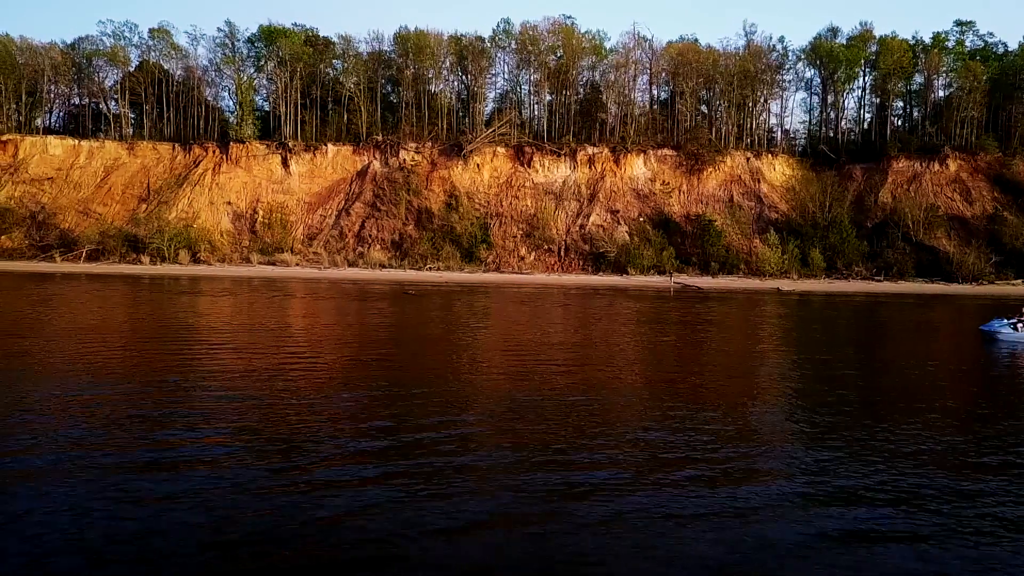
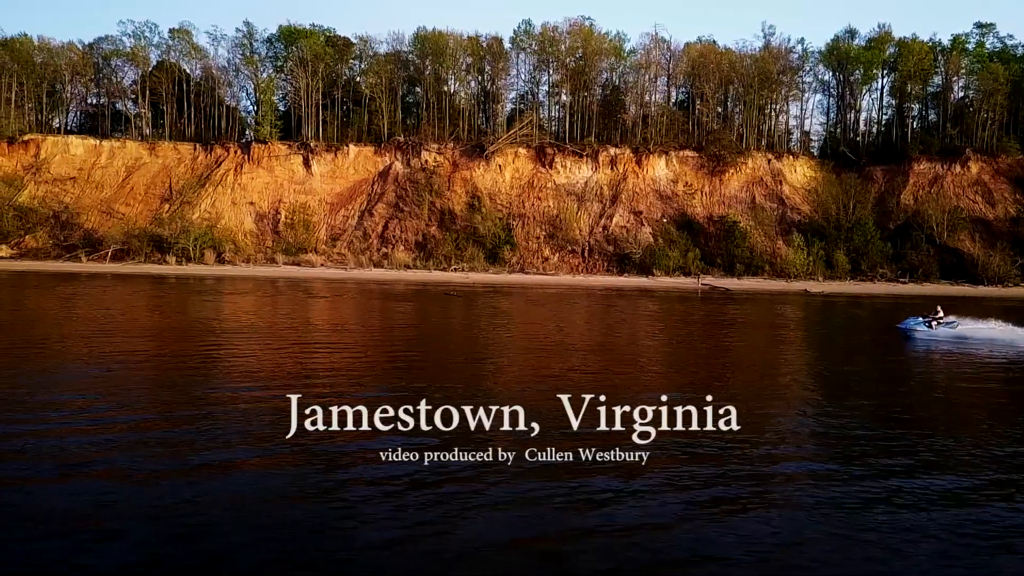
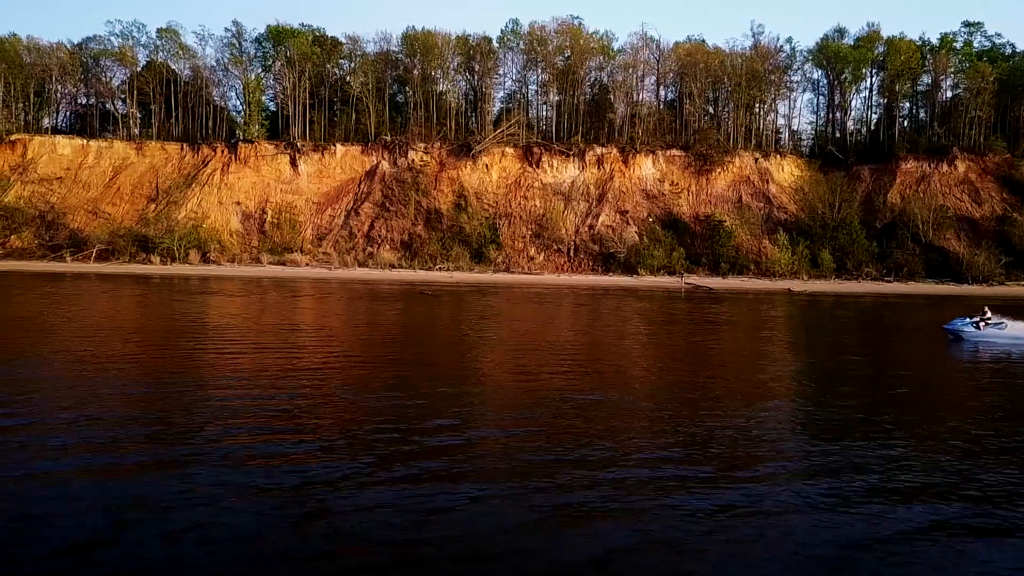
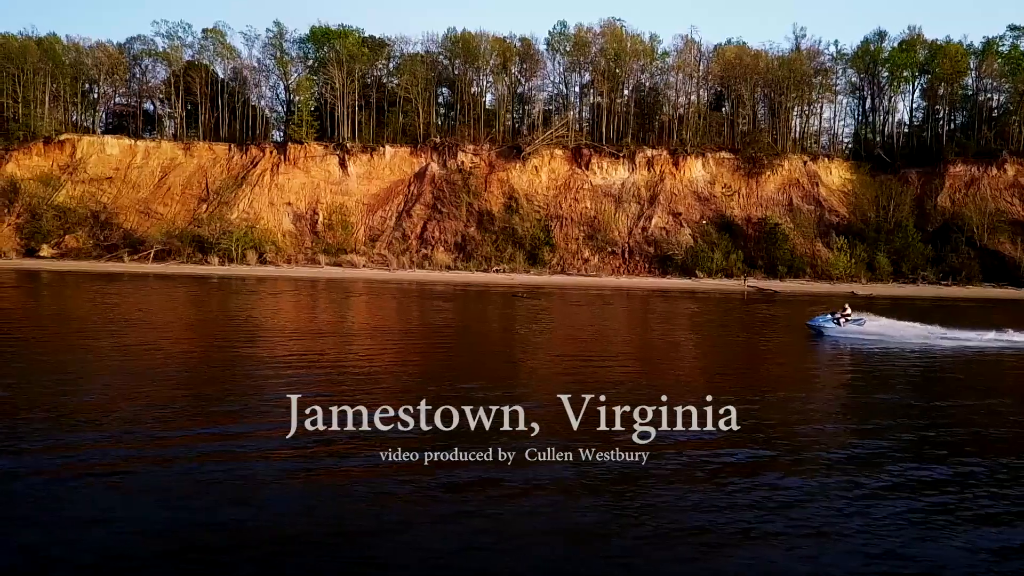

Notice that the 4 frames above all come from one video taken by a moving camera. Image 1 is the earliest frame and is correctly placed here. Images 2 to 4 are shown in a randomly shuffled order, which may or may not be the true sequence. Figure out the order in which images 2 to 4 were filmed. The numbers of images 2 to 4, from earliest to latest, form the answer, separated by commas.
3, 2, 4
